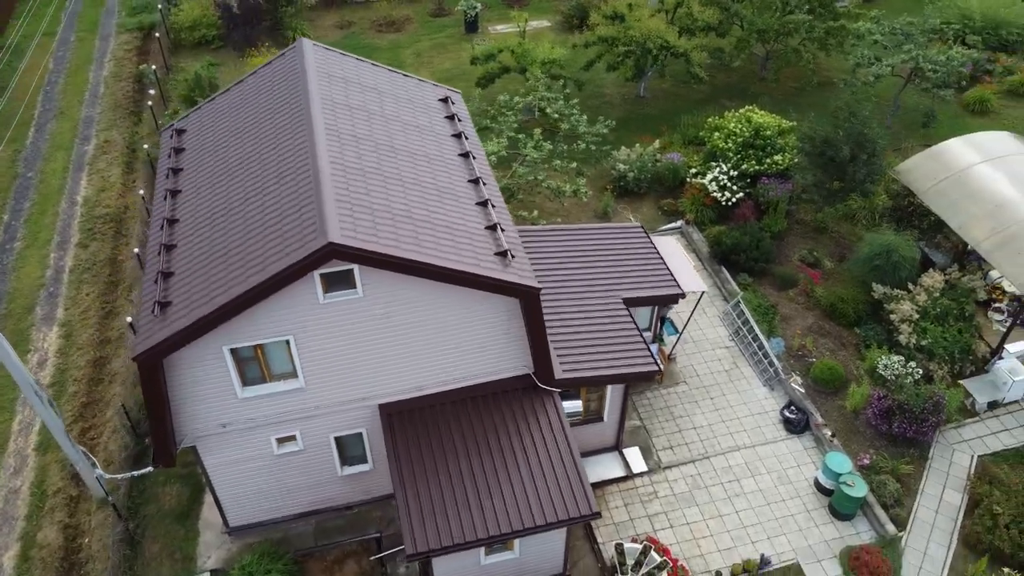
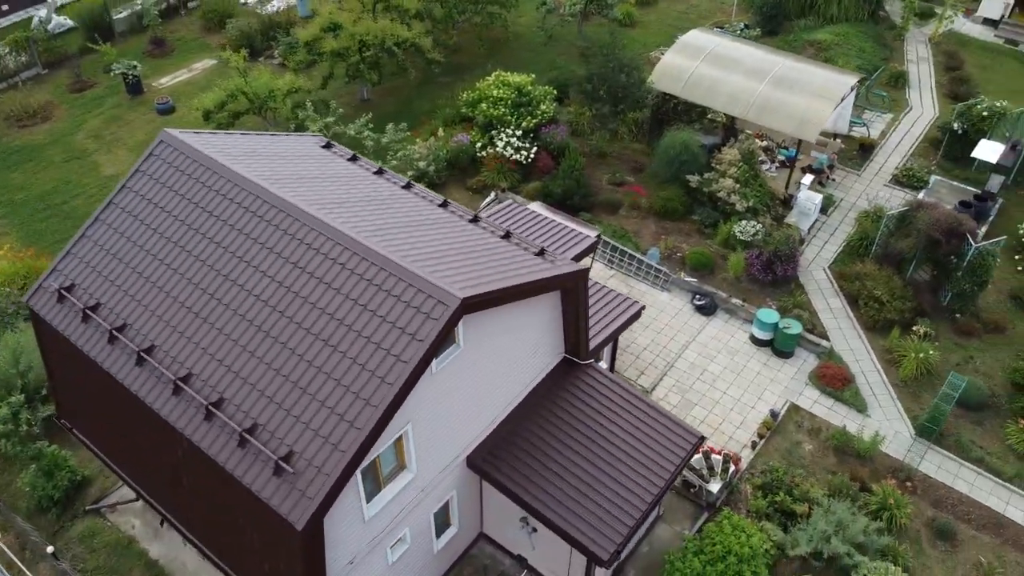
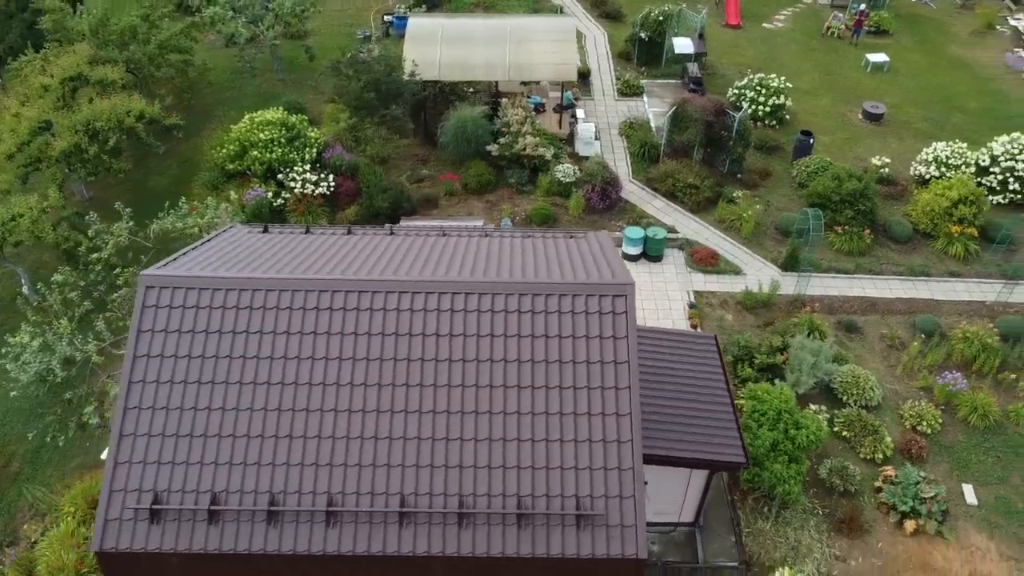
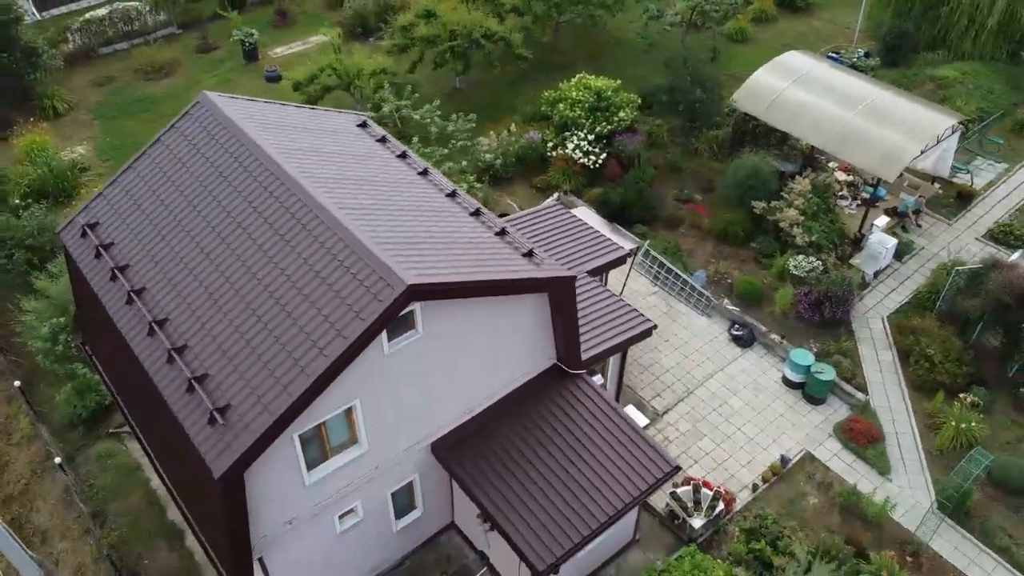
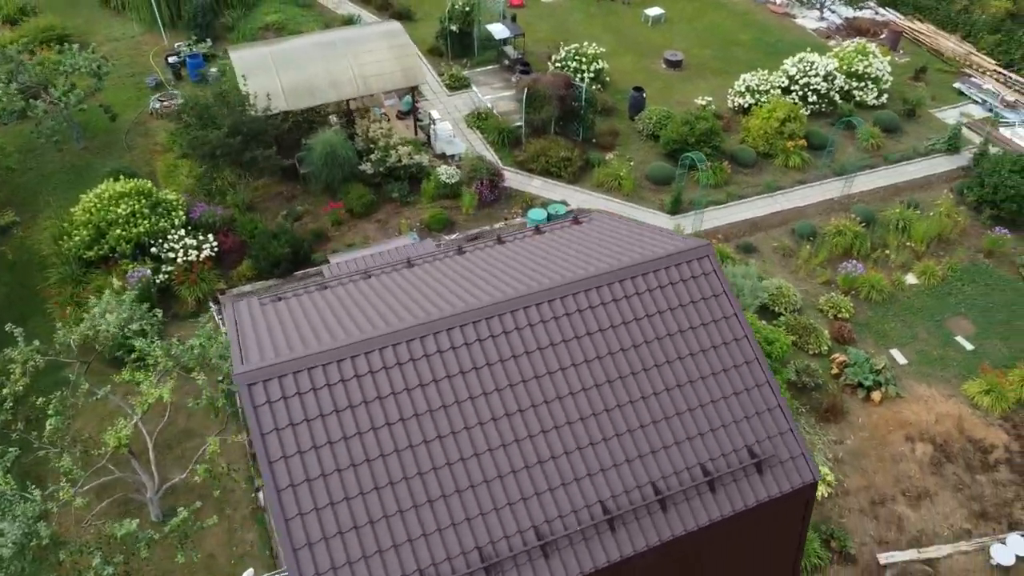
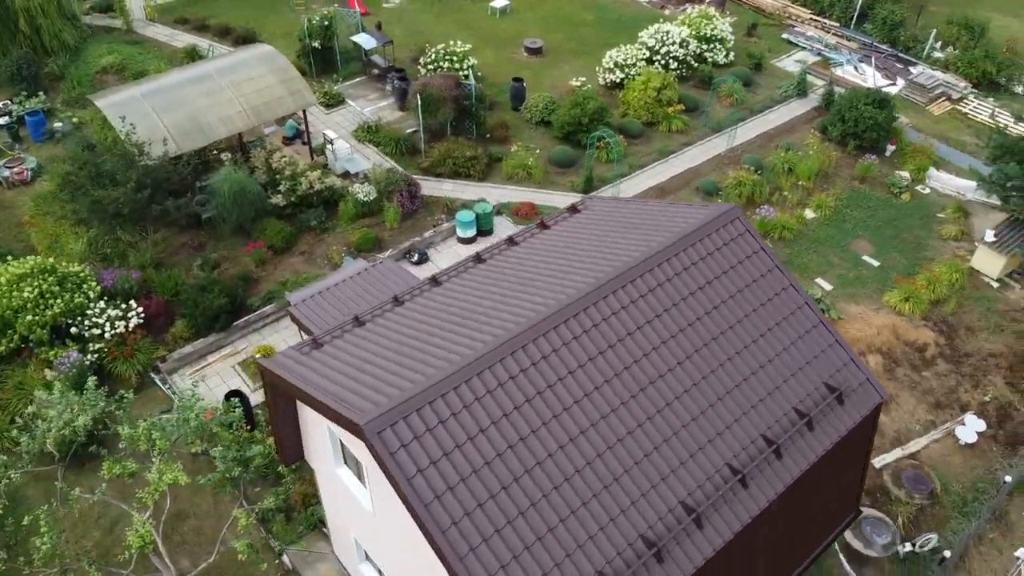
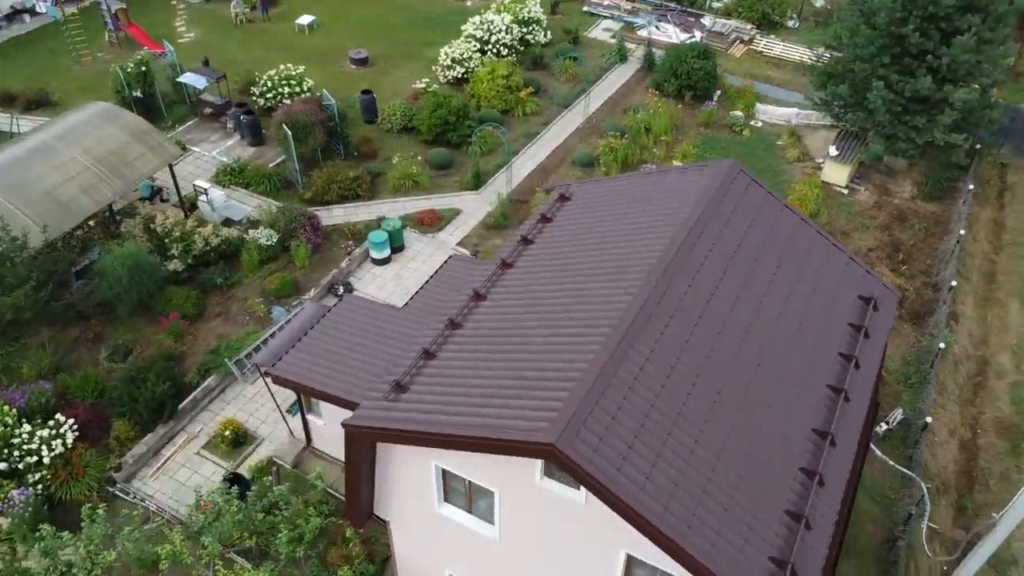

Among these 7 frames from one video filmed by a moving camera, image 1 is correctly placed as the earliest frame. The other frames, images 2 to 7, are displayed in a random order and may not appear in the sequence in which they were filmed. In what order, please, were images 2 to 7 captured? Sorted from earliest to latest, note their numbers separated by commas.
4, 2, 3, 5, 6, 7
